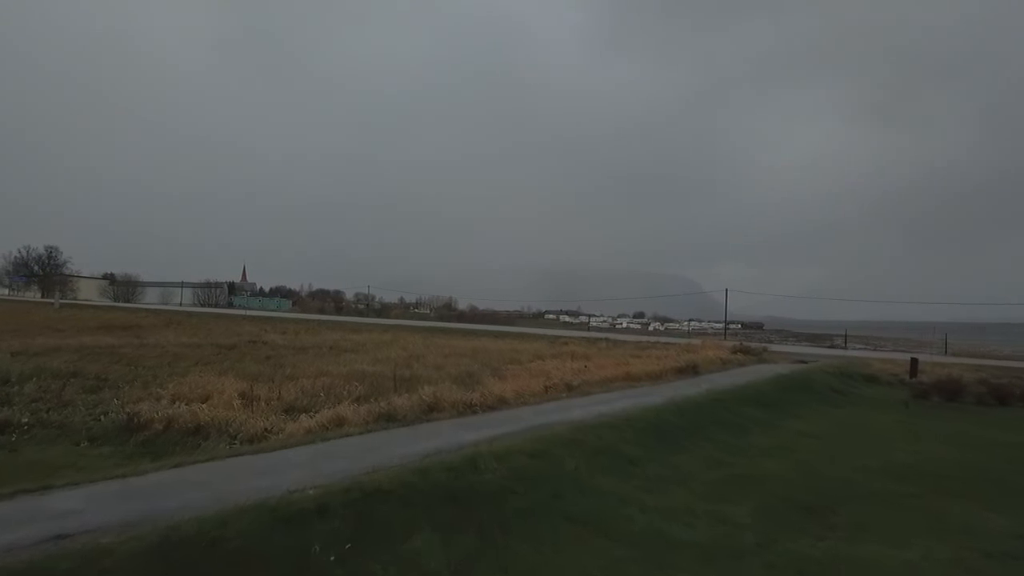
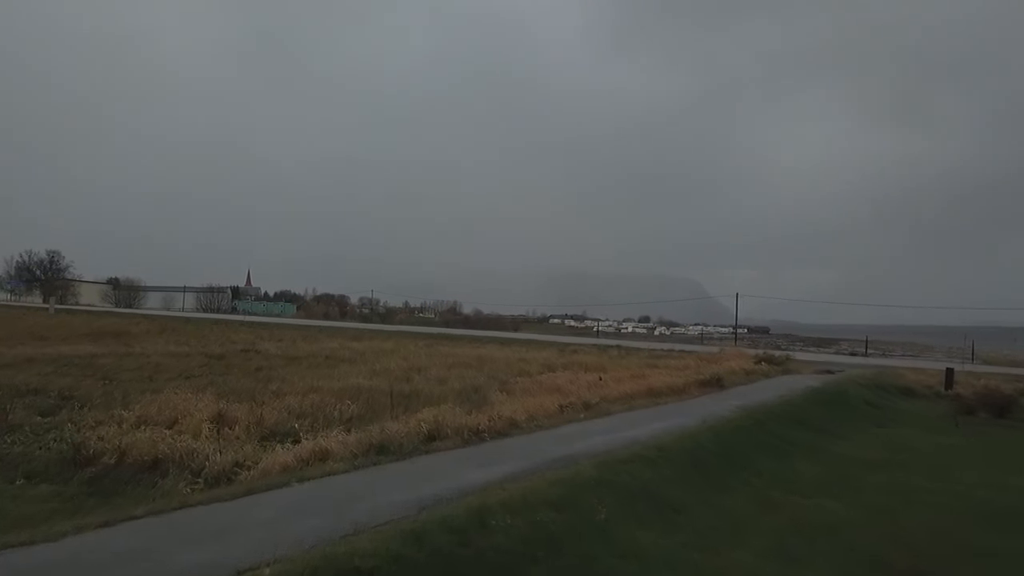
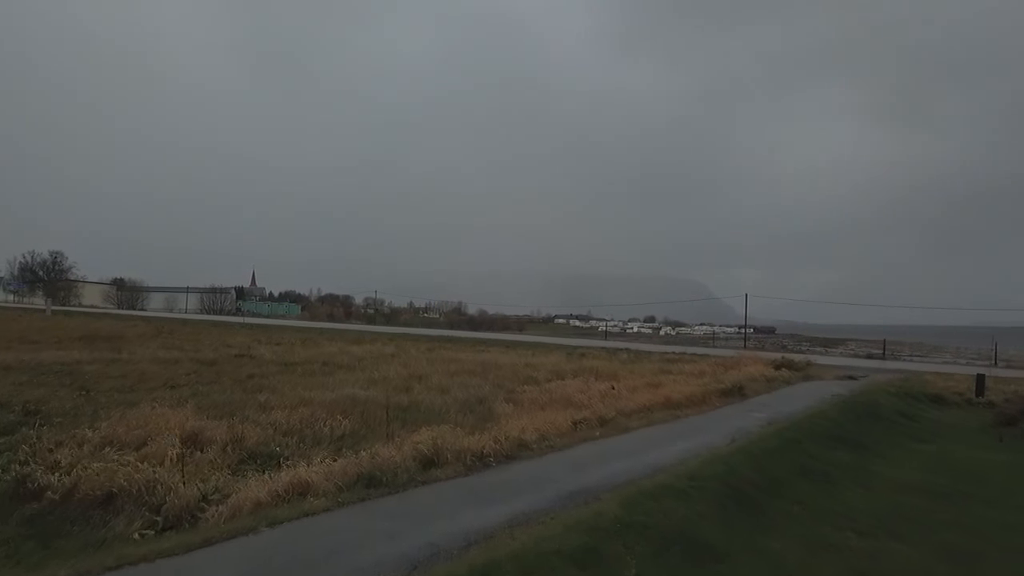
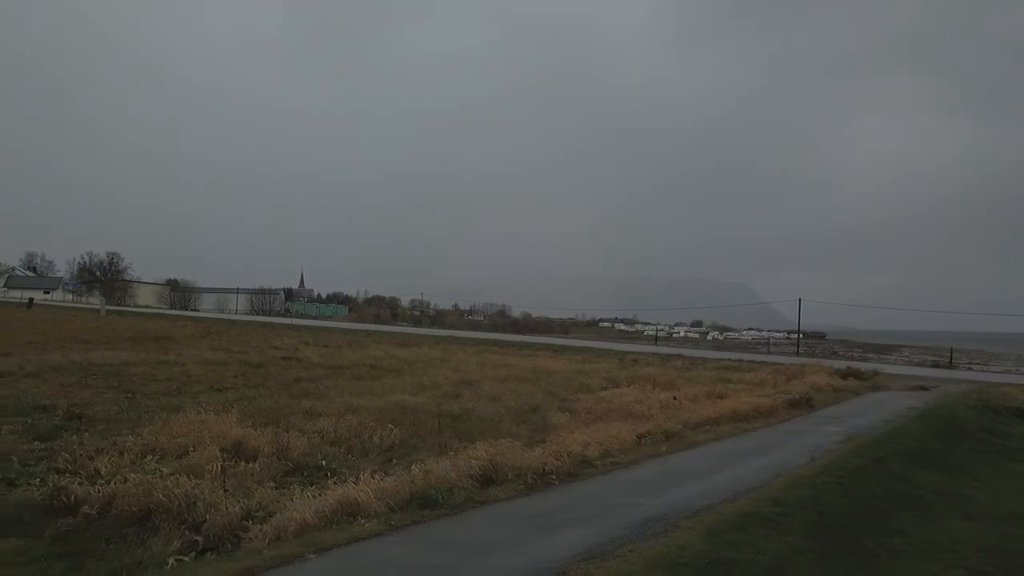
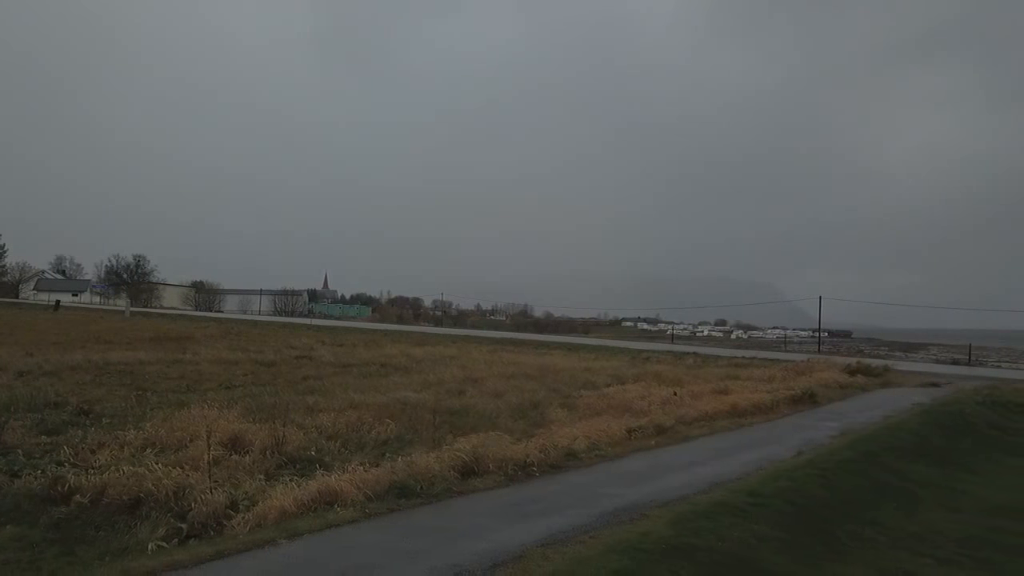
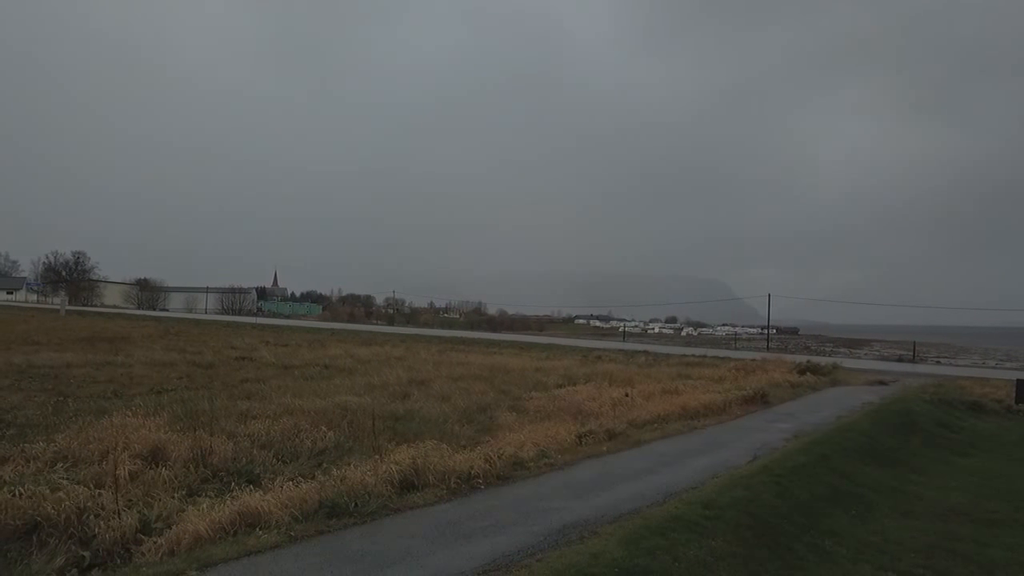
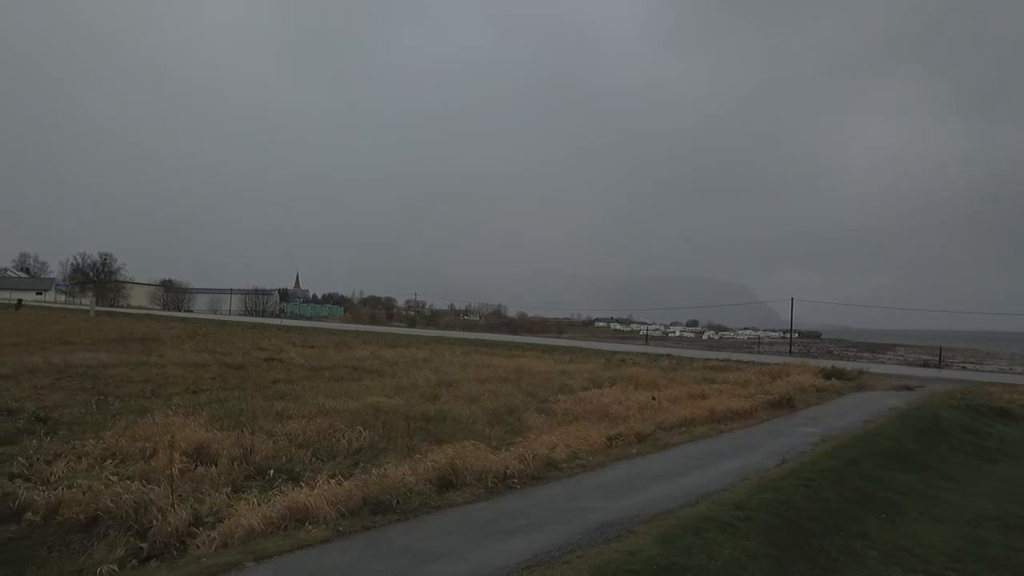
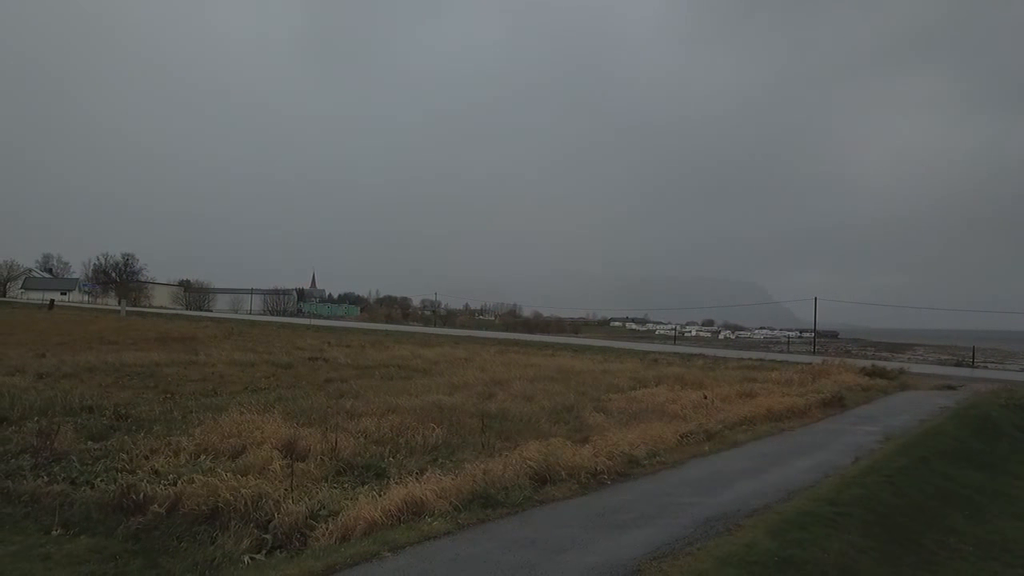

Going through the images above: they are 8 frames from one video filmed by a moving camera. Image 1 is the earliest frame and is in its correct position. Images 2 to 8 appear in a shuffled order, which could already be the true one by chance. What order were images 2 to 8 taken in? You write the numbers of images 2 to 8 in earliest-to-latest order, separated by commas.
2, 3, 6, 7, 4, 8, 5
